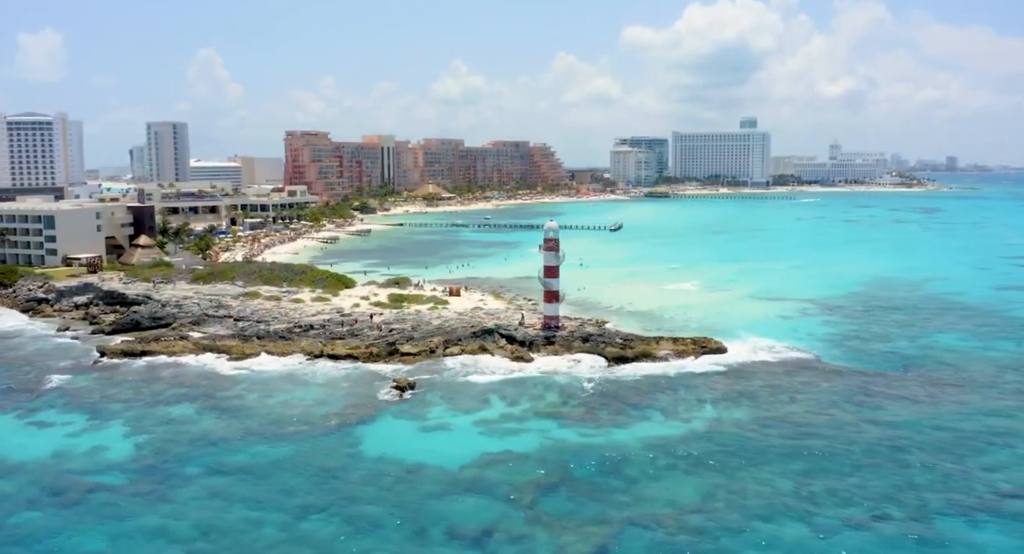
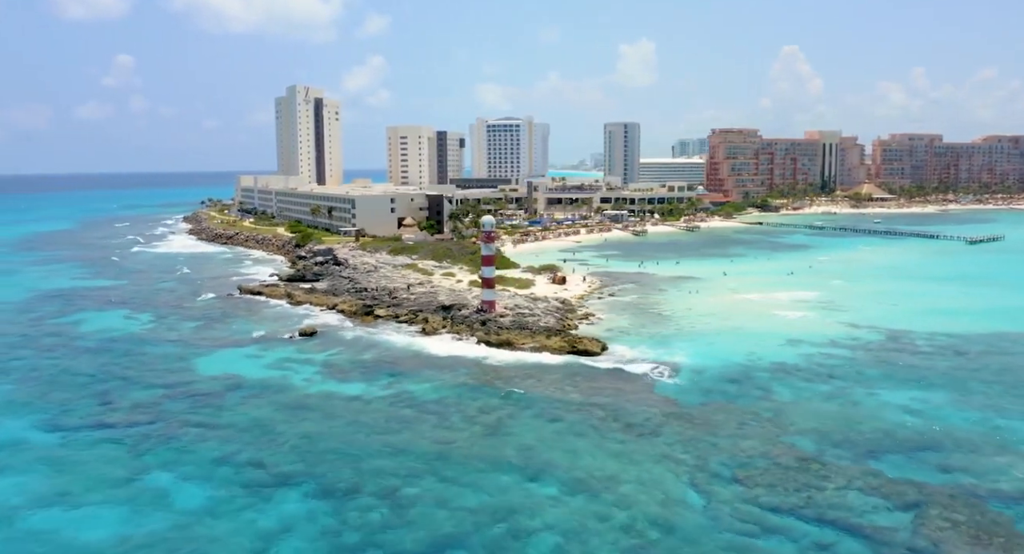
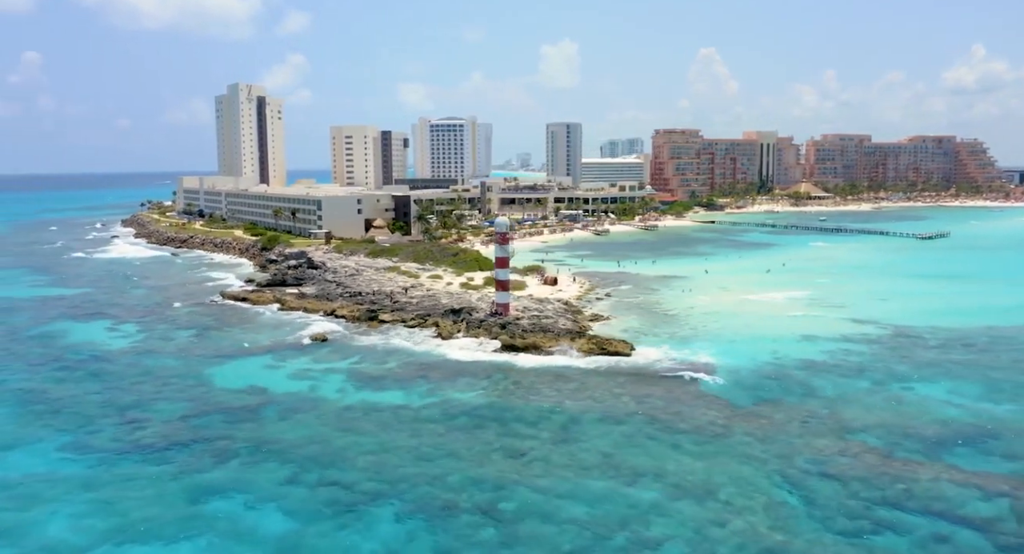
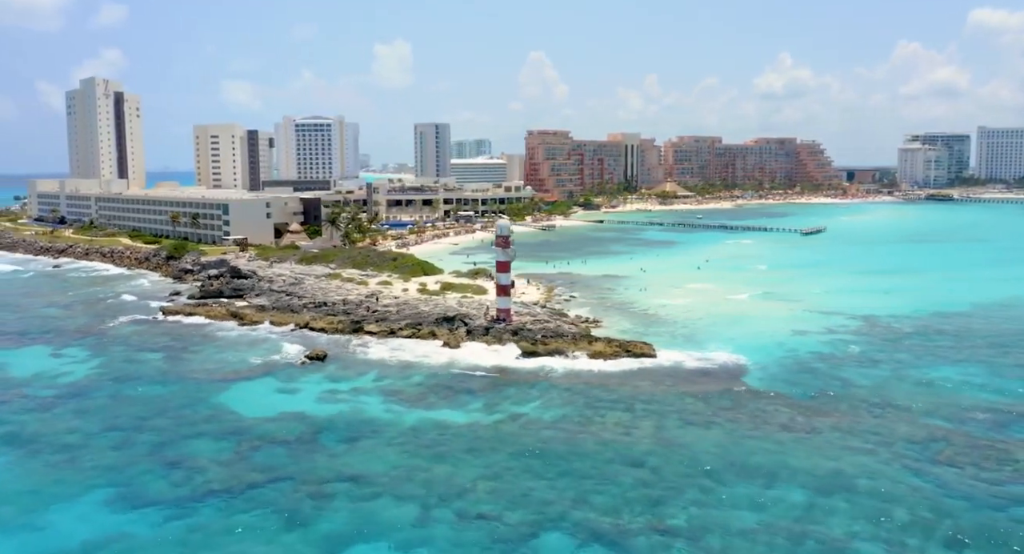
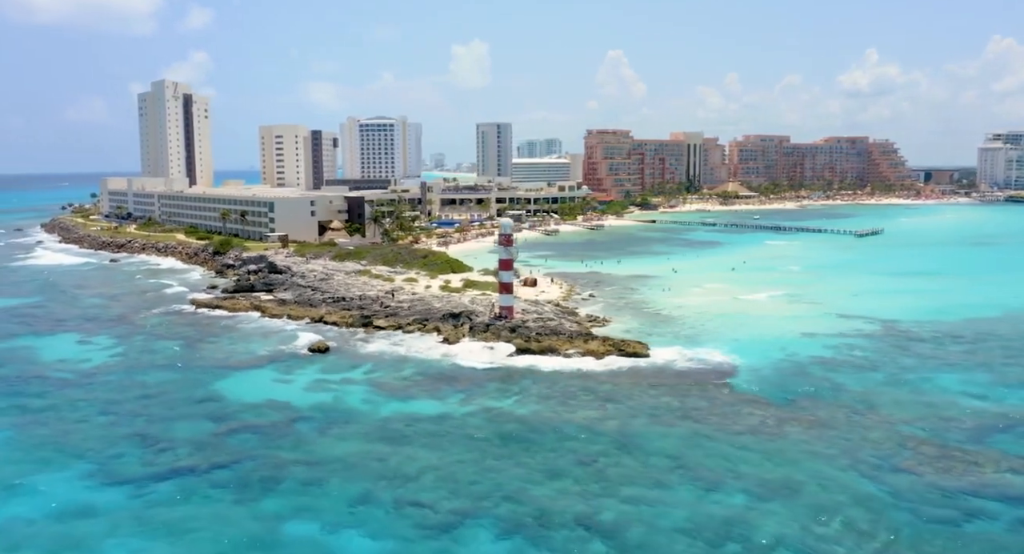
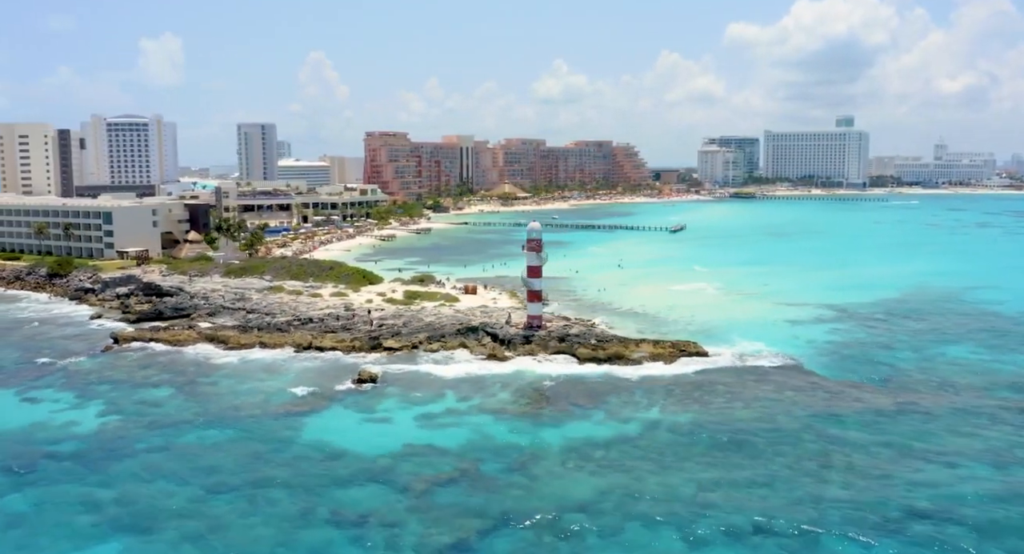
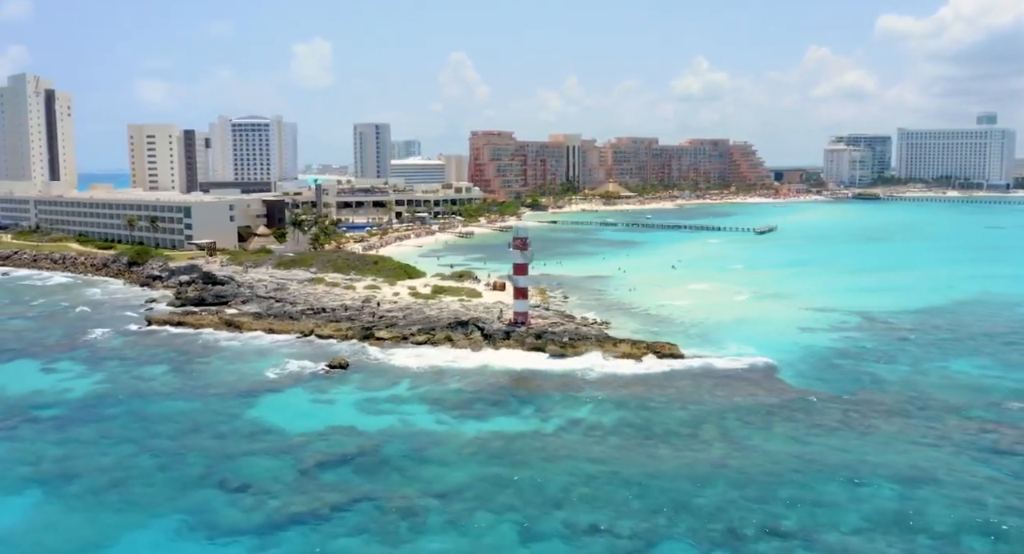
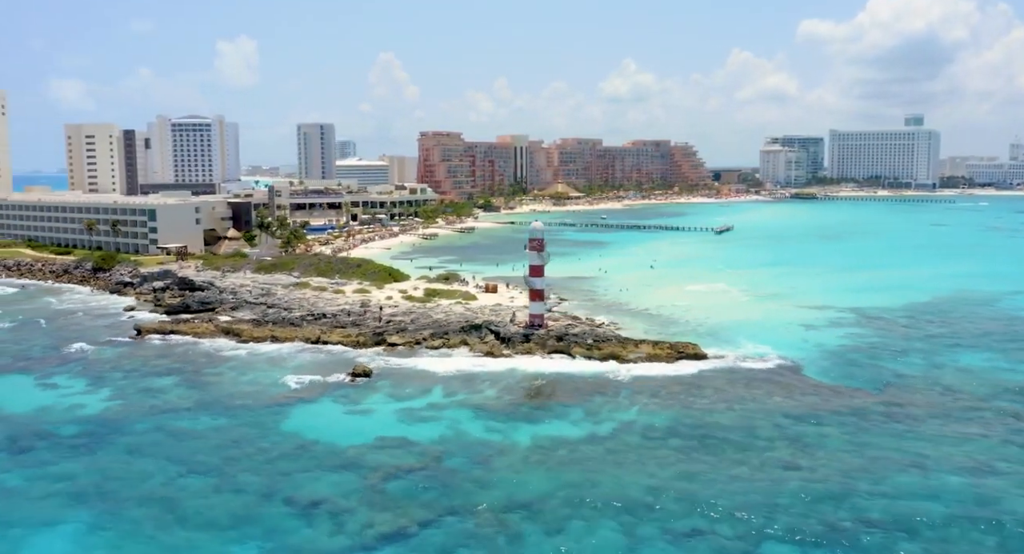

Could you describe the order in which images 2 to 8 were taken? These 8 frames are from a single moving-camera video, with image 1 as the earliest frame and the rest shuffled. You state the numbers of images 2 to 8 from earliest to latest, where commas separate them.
6, 8, 7, 4, 5, 3, 2
